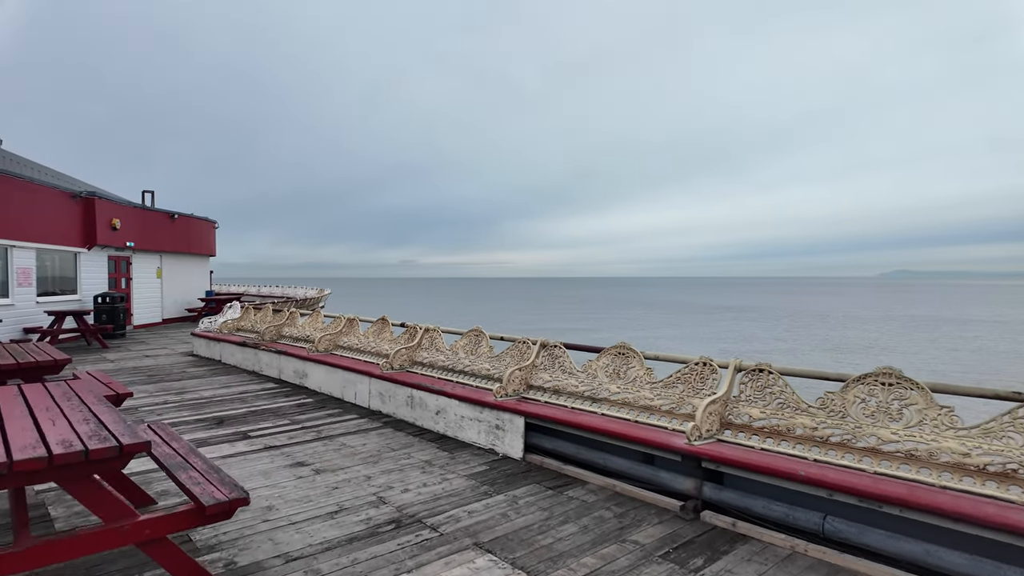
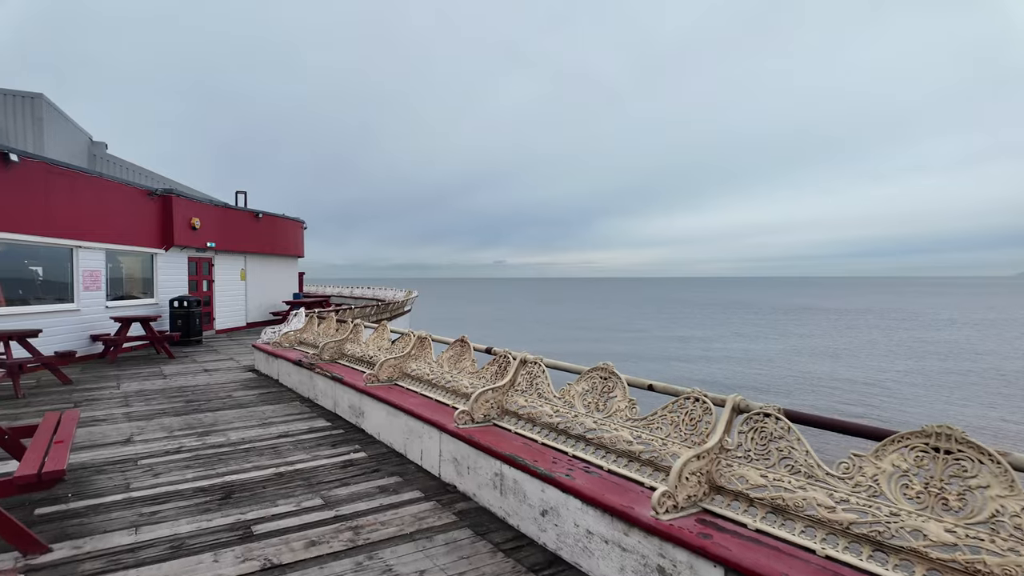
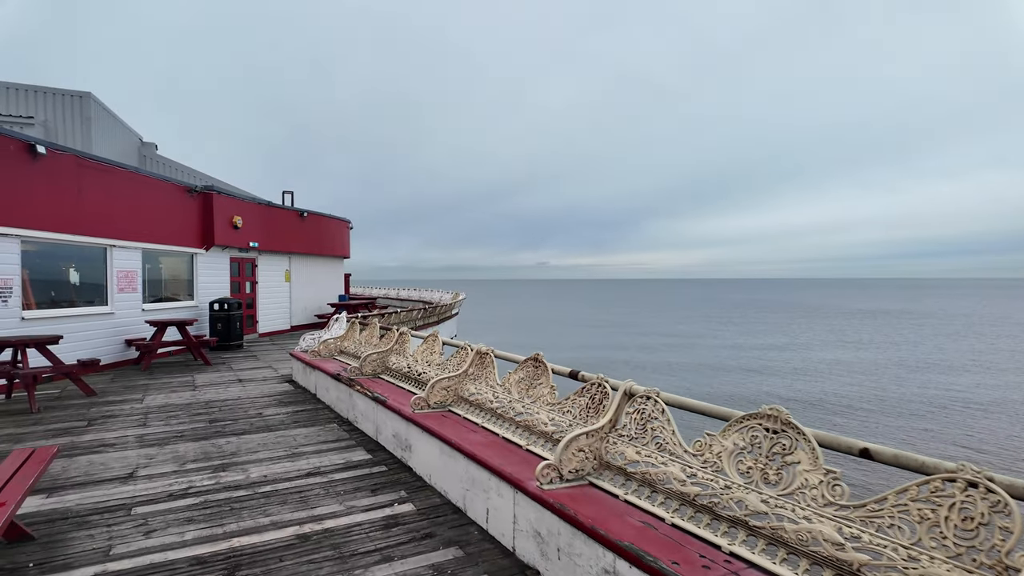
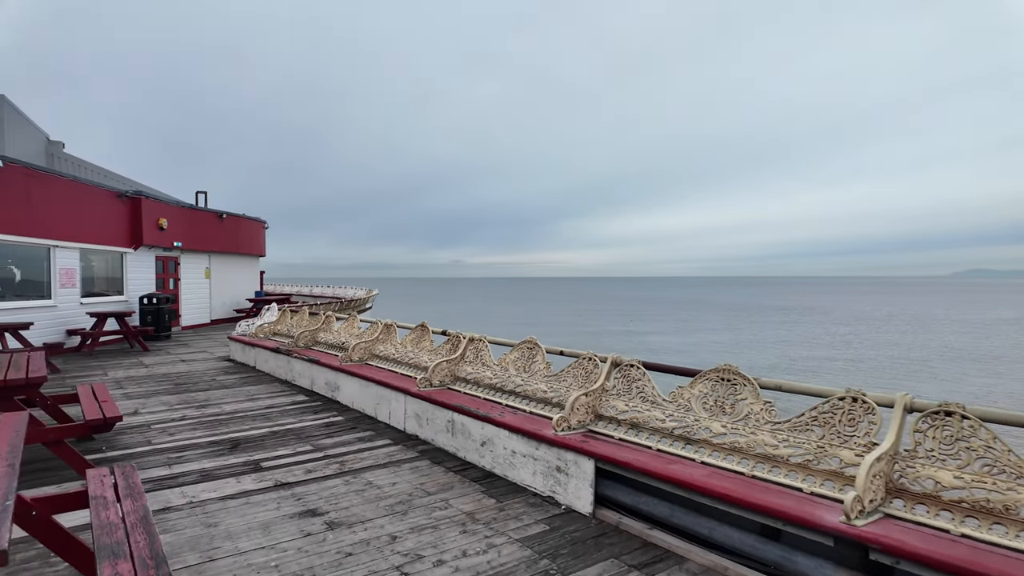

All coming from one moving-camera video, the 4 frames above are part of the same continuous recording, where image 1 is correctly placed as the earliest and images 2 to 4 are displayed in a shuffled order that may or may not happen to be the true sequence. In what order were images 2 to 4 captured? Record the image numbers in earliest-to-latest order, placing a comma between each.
4, 2, 3
